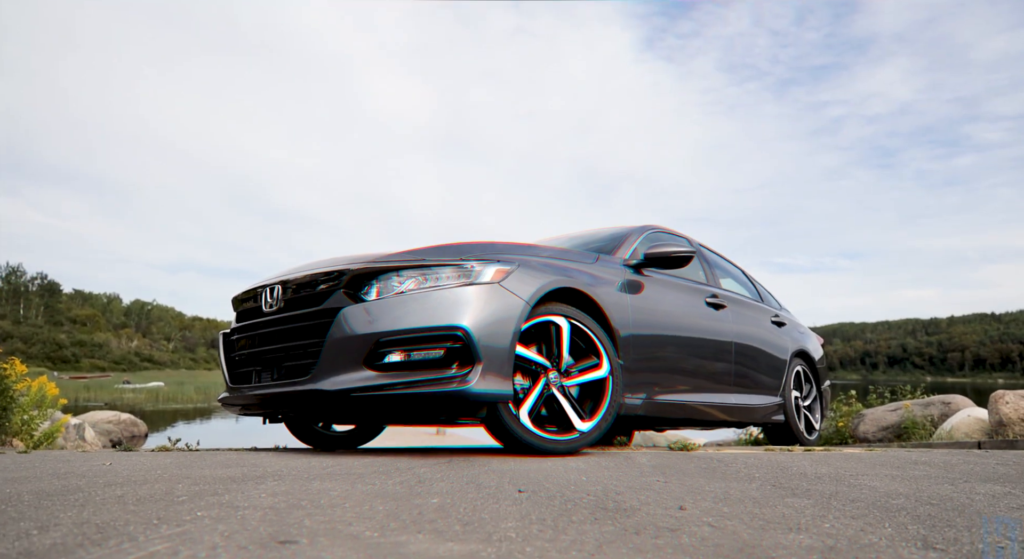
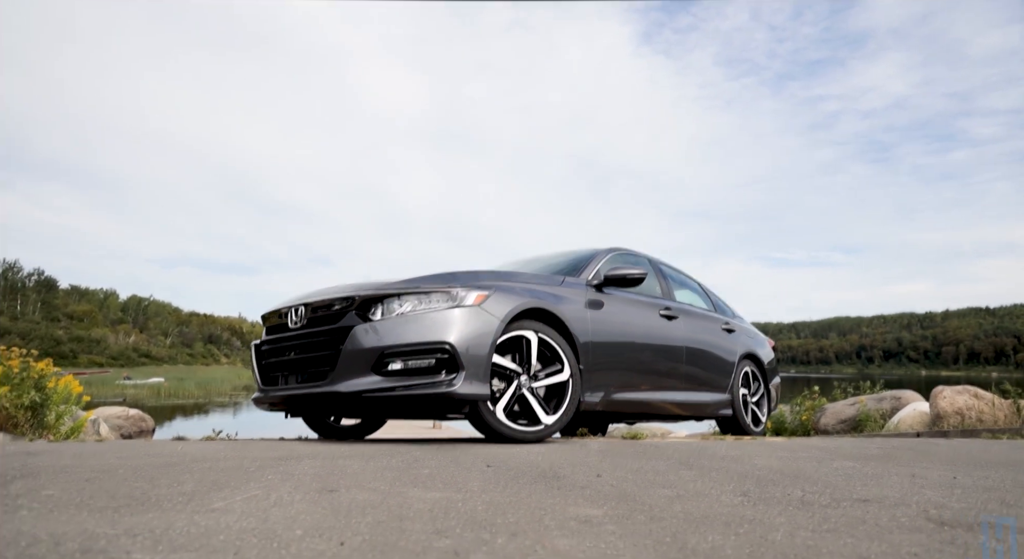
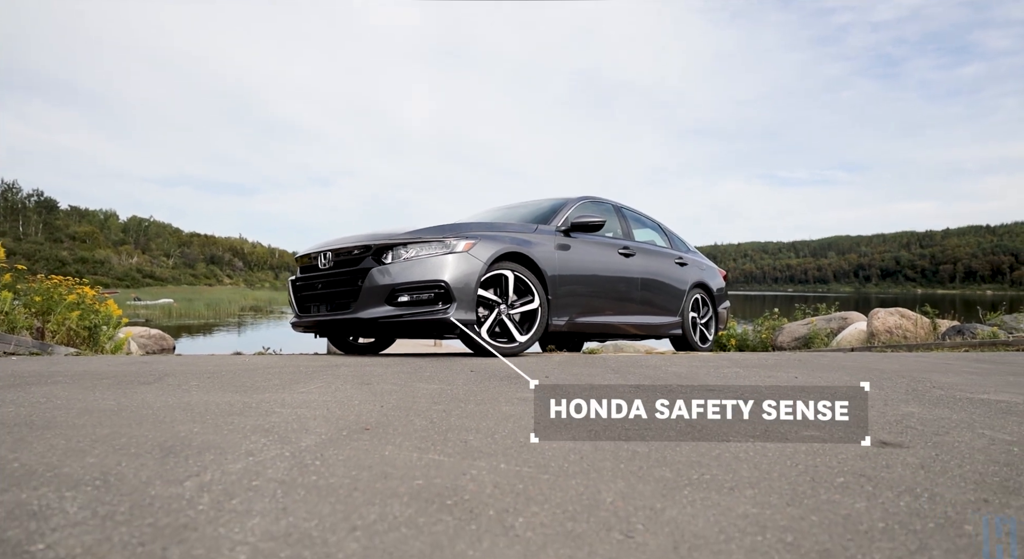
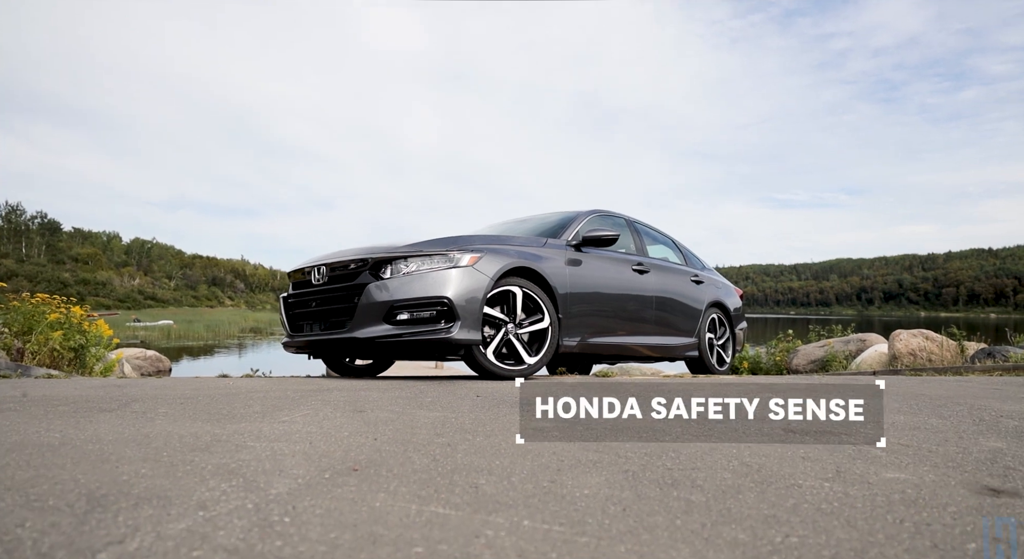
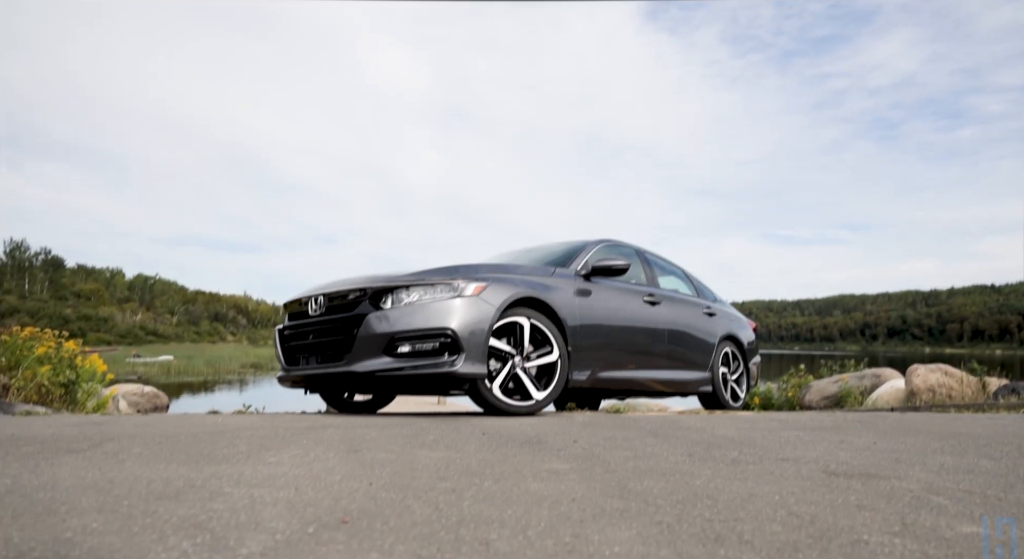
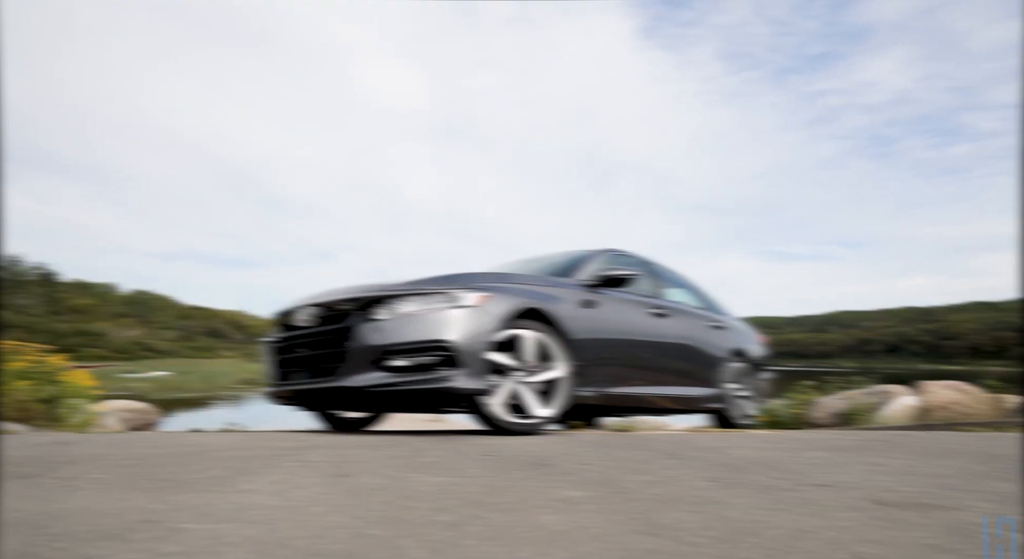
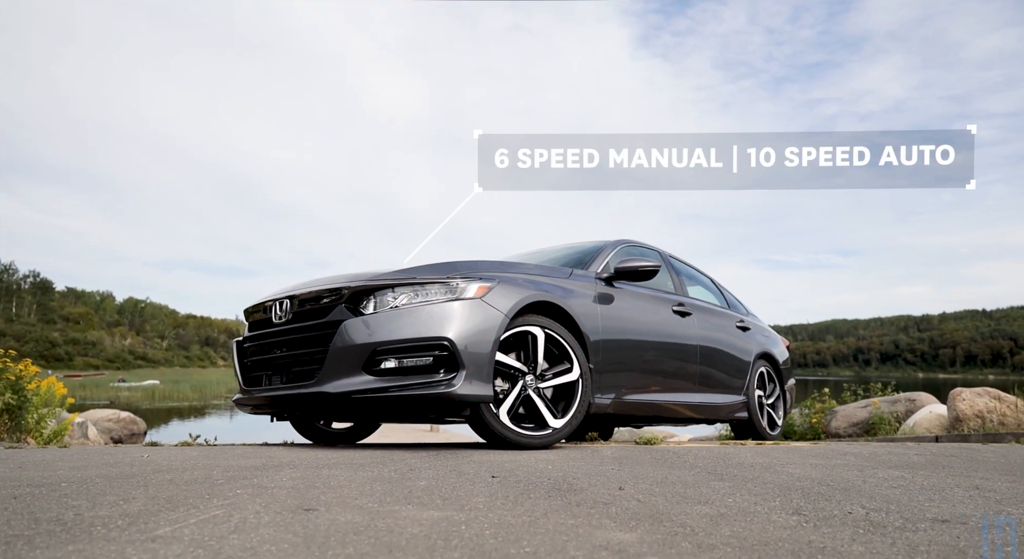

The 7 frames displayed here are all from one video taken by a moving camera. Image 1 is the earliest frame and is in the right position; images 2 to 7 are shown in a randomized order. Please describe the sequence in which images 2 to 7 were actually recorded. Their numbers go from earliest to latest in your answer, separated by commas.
7, 2, 6, 5, 4, 3
